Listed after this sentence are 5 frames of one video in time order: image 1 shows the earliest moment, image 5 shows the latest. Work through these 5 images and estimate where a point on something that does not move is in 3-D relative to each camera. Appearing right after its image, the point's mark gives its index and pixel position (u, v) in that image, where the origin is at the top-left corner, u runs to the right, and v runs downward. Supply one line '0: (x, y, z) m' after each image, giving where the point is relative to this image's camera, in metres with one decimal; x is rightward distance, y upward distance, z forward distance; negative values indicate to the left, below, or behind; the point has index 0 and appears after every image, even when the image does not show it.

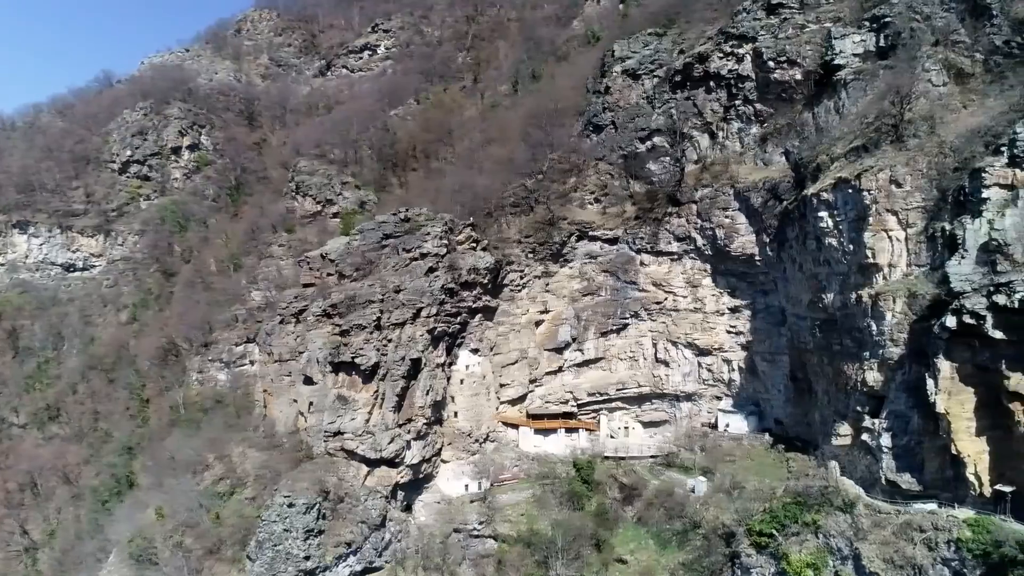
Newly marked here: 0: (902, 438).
0: (+7.9, -3.0, +15.0) m
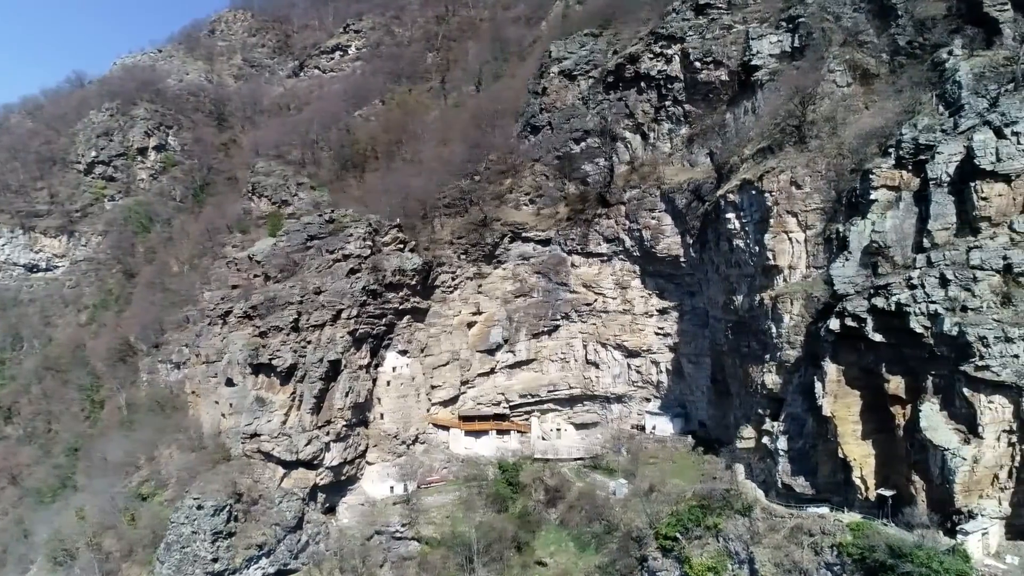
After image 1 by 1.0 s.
0: (+5.7, -3.1, +14.9) m
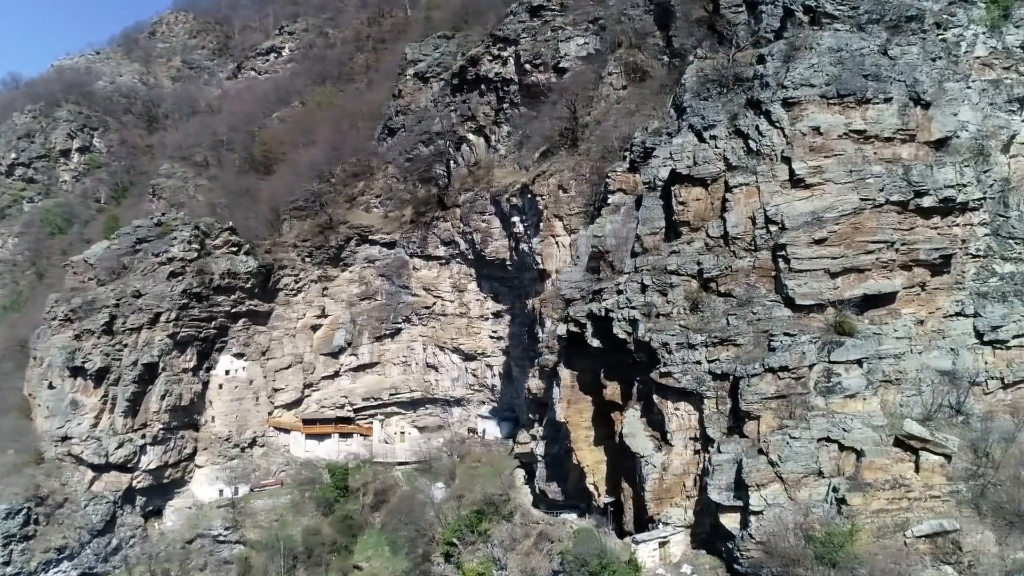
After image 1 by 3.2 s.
0: (+0.8, -3.2, +14.8) m
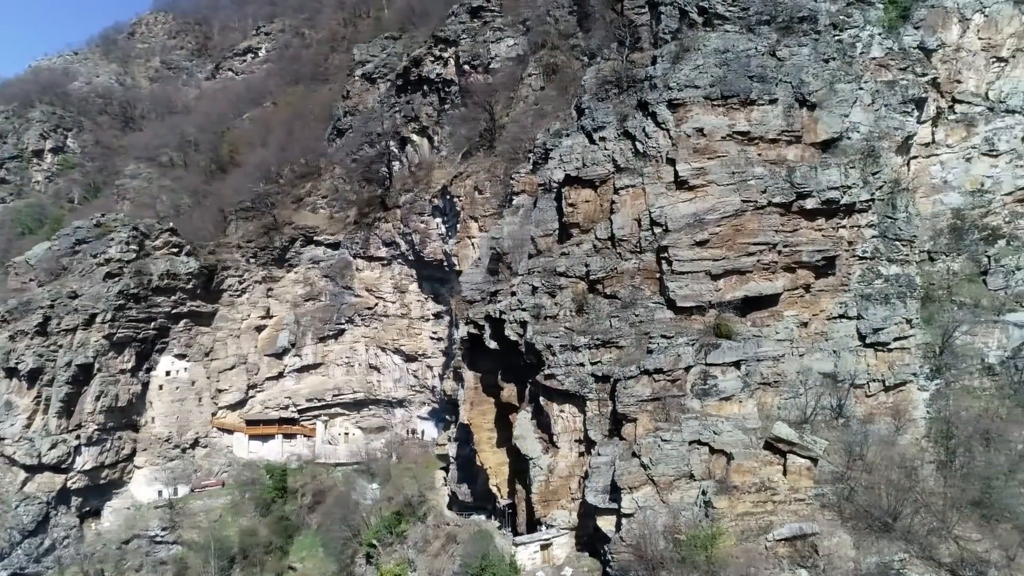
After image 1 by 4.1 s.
0: (-0.9, -3.2, +14.8) m
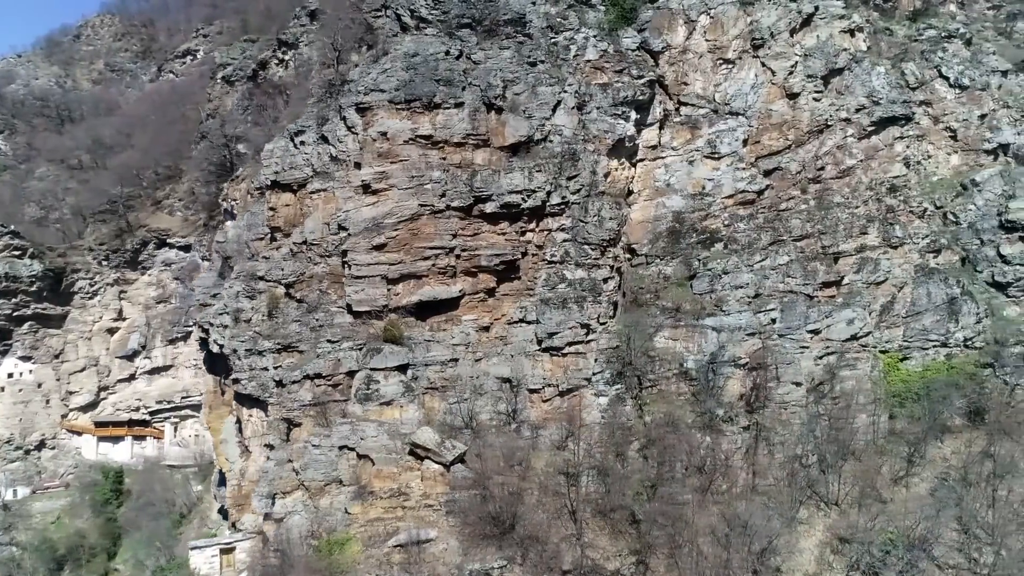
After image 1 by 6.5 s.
0: (-5.7, -3.3, +14.8) m
